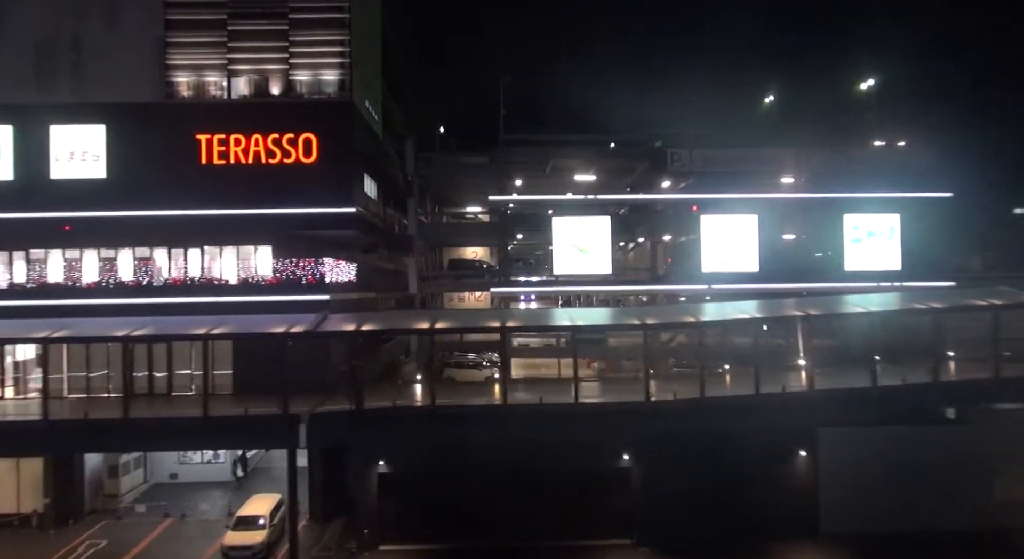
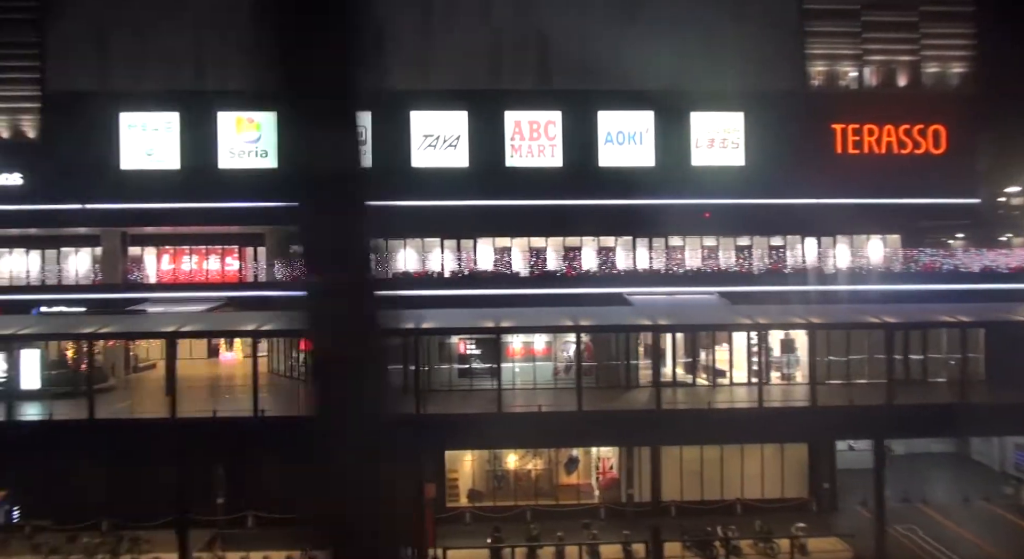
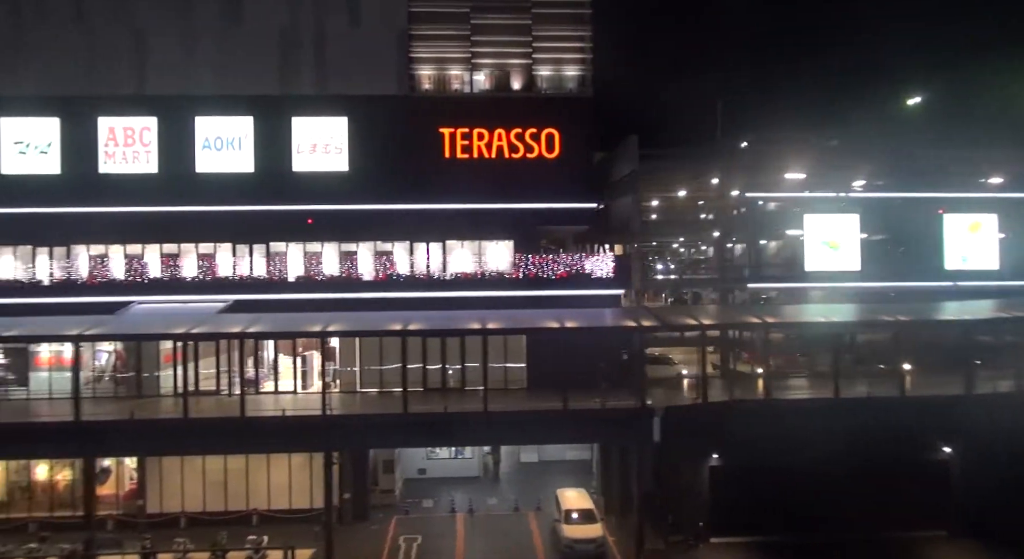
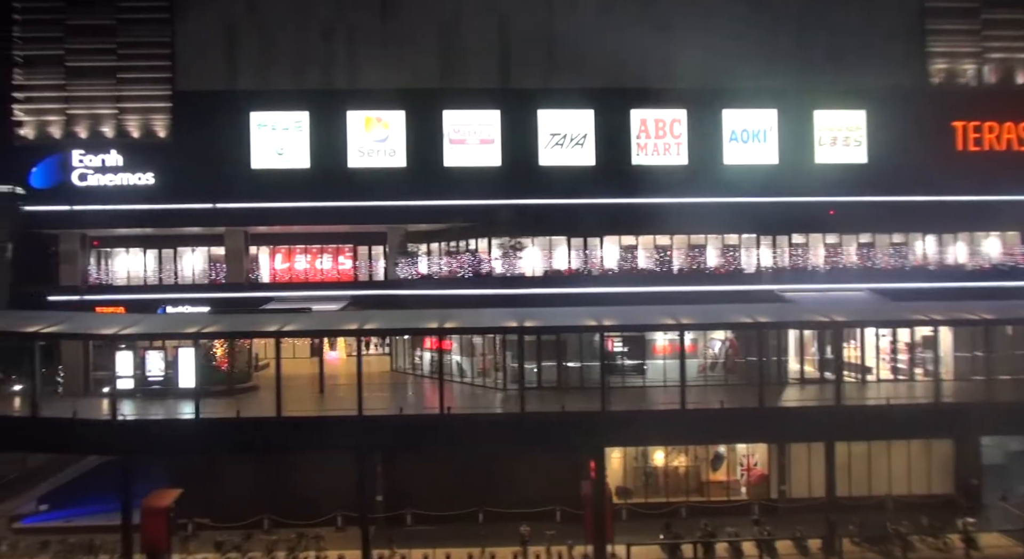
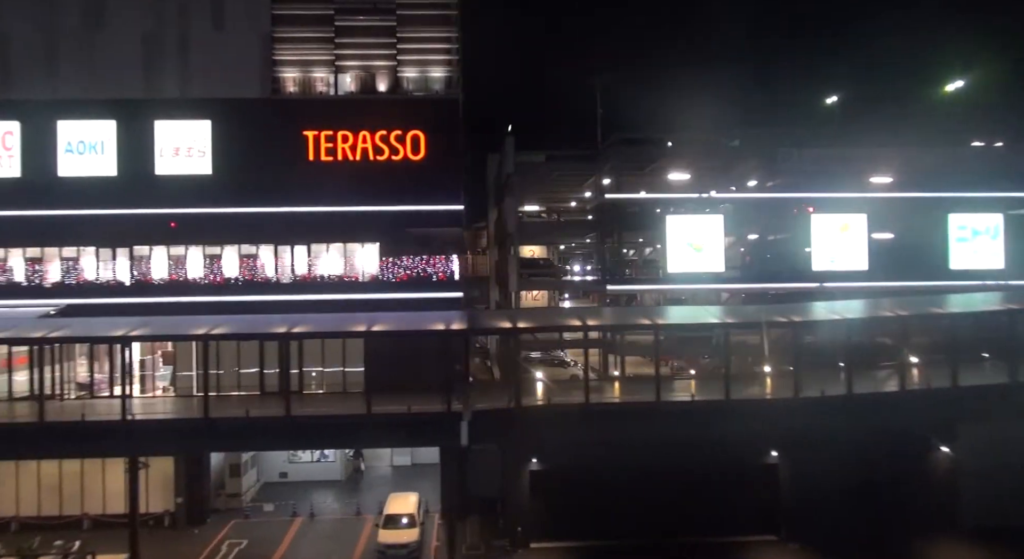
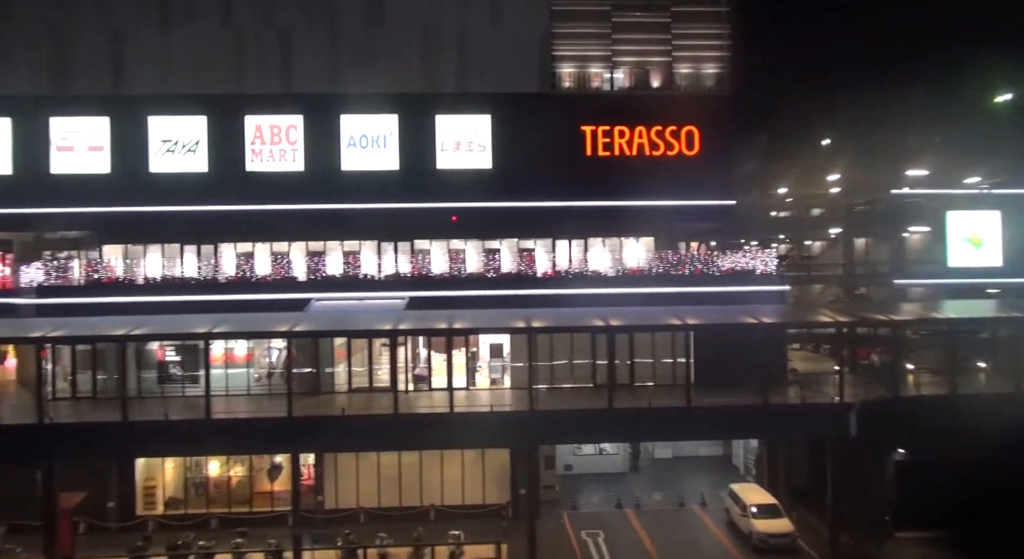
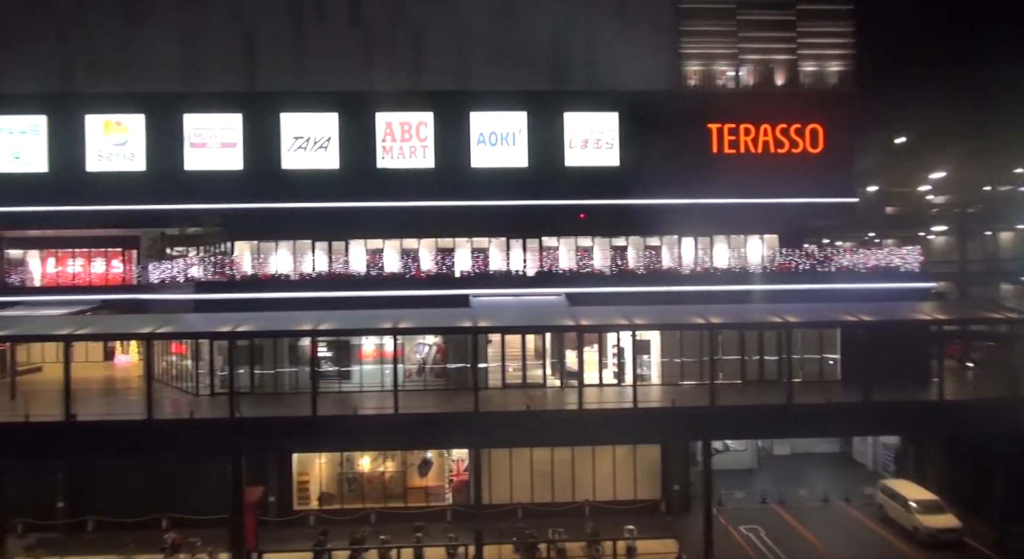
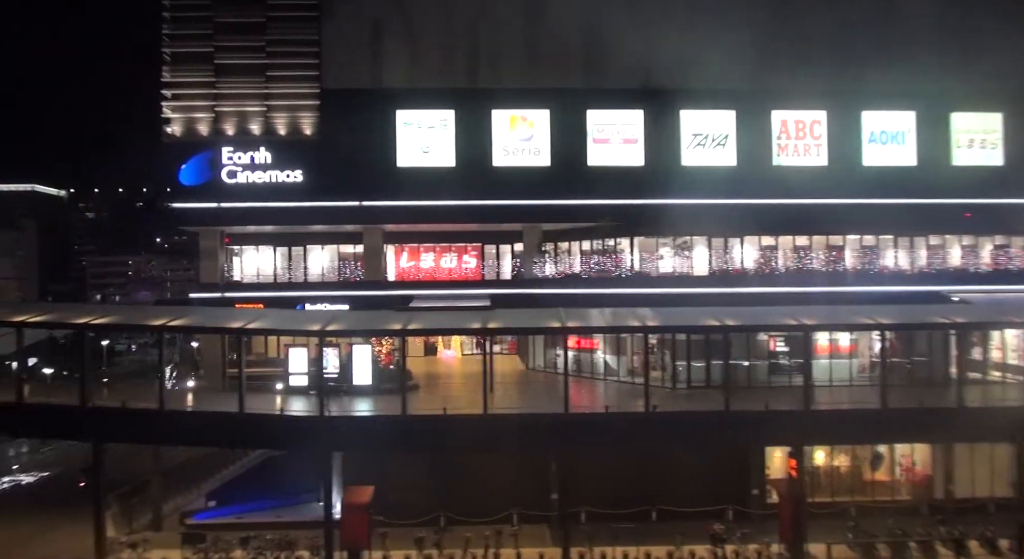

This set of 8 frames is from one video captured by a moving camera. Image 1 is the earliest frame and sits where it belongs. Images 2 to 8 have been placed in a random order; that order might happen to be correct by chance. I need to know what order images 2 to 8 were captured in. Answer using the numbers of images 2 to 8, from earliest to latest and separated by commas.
5, 3, 6, 7, 2, 4, 8
